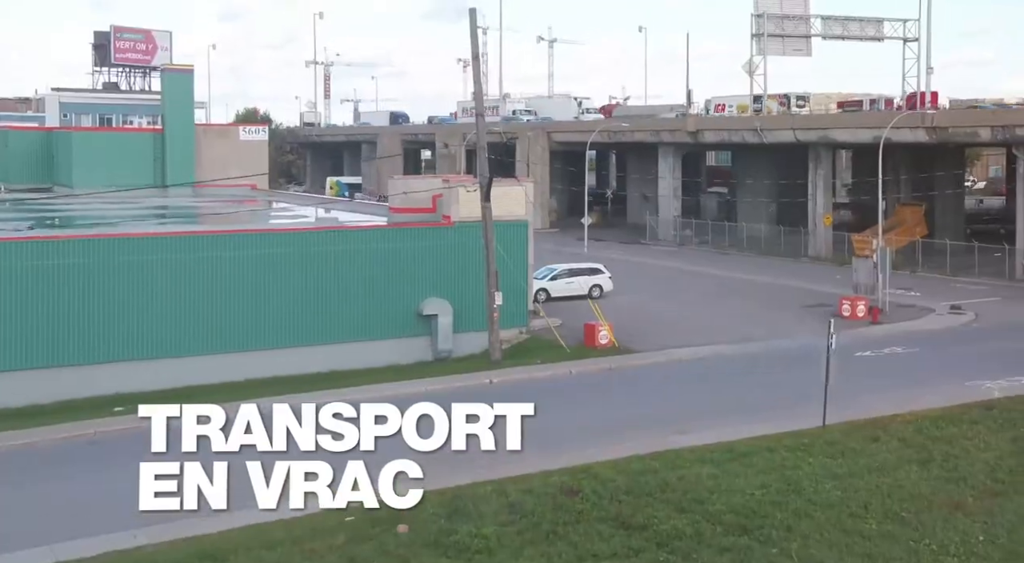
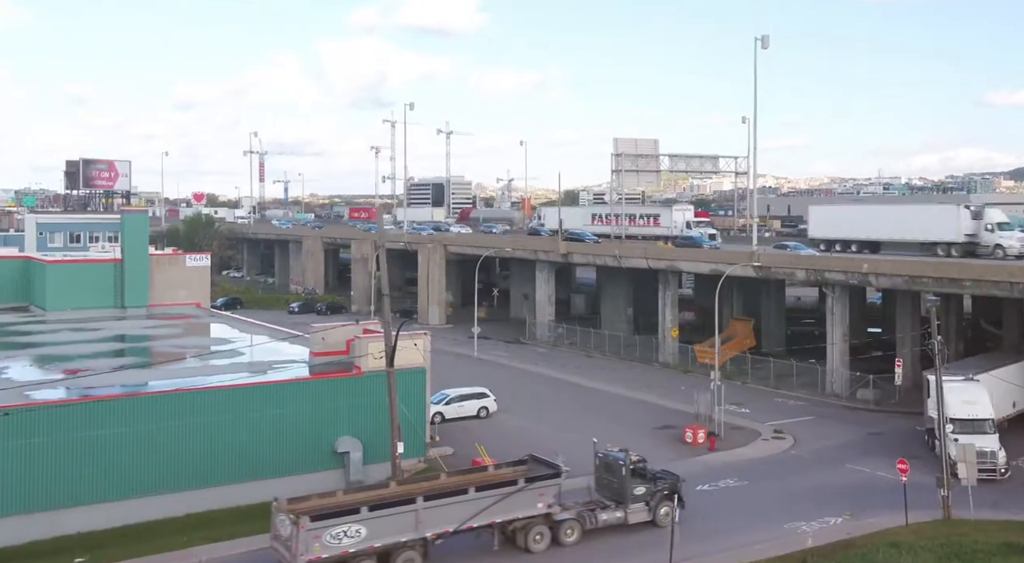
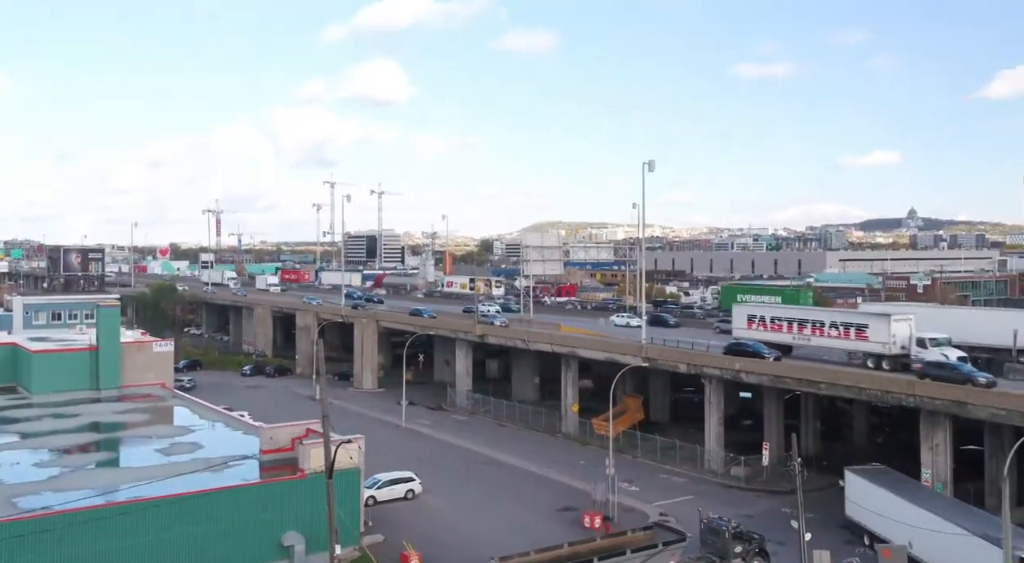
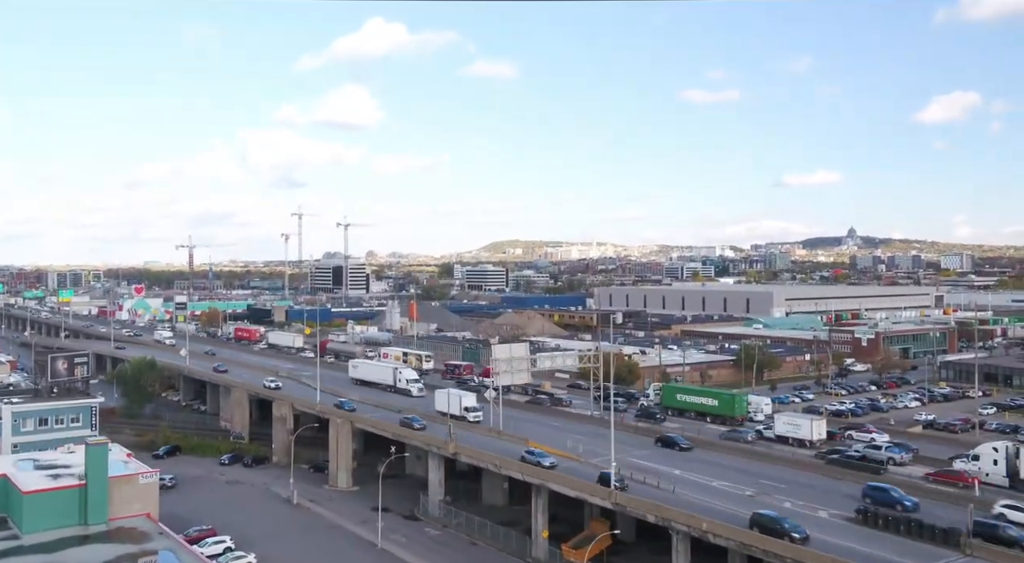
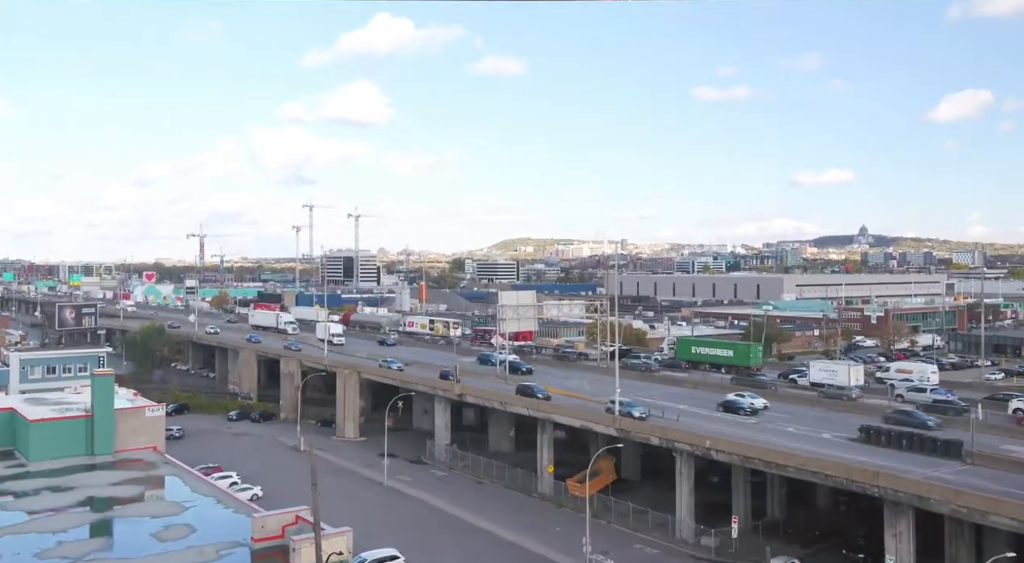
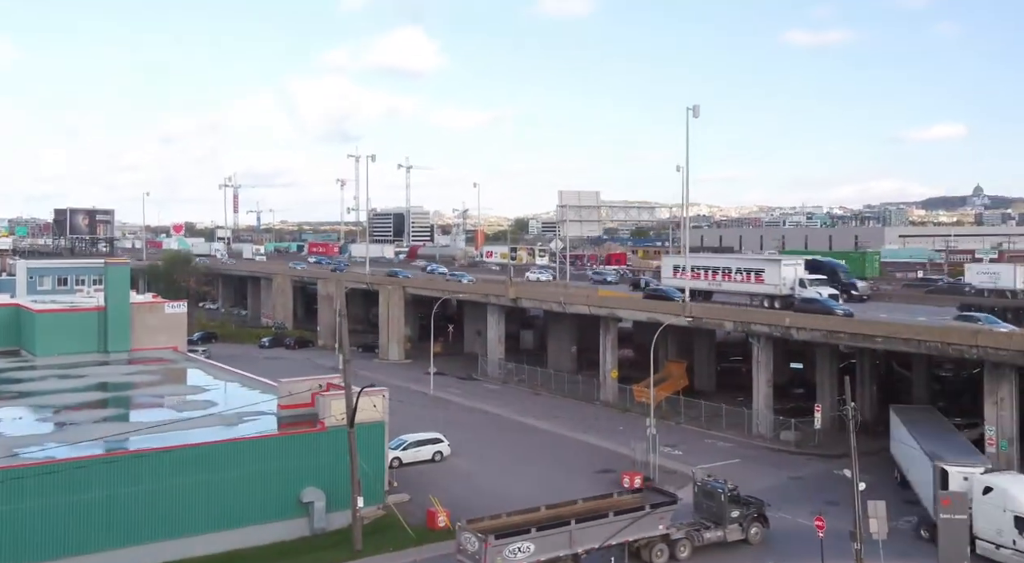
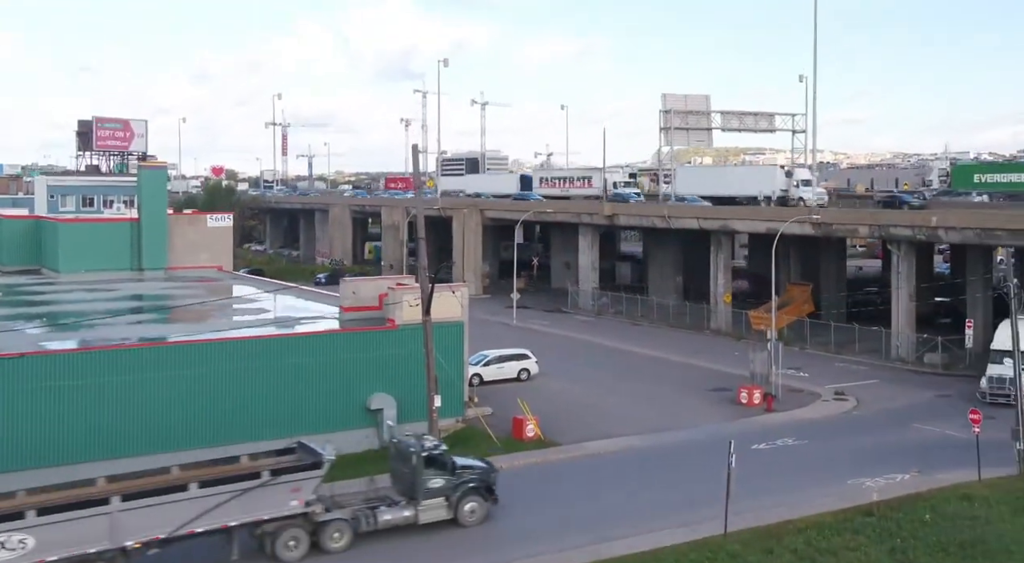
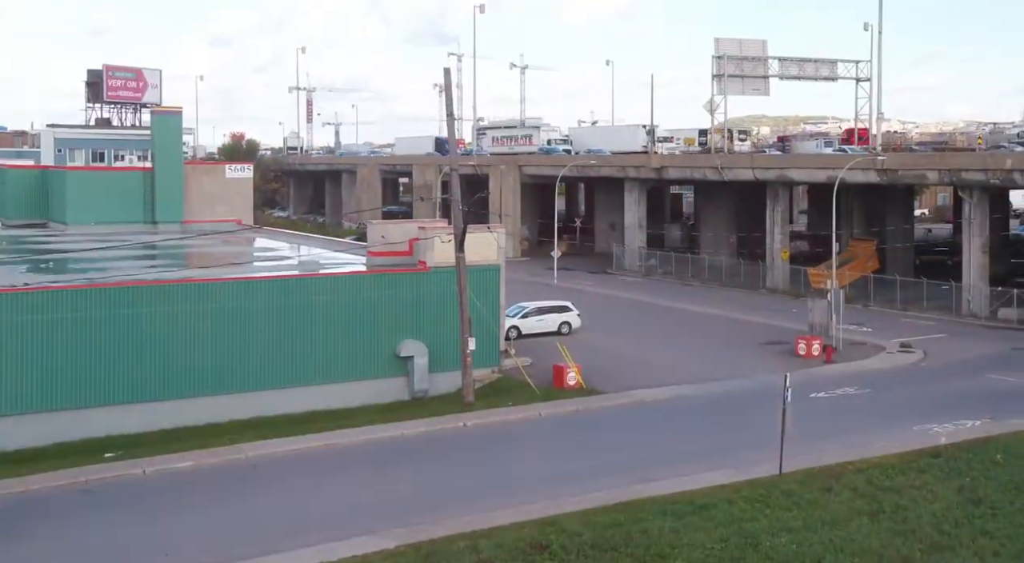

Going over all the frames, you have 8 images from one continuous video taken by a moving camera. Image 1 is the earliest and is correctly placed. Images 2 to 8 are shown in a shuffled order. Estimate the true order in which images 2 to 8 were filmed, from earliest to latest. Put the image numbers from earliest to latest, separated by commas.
8, 7, 2, 6, 3, 5, 4
